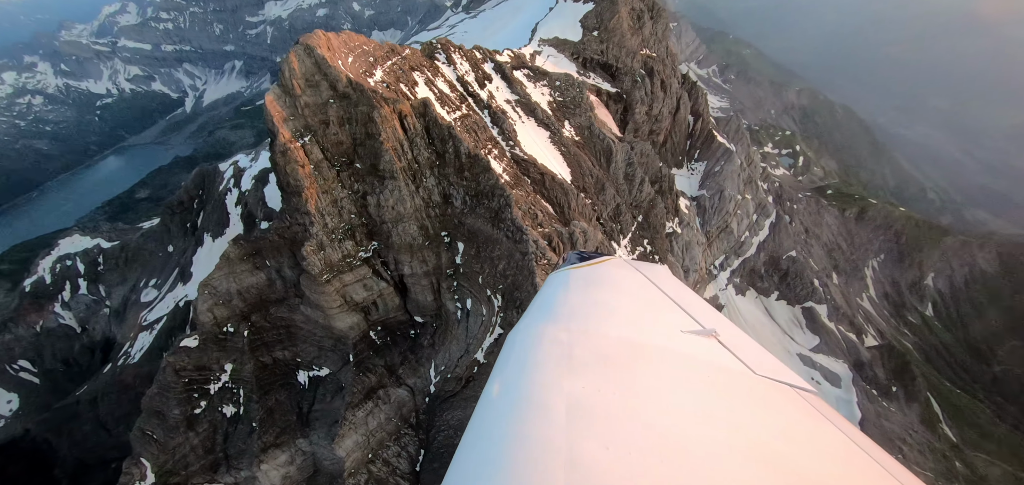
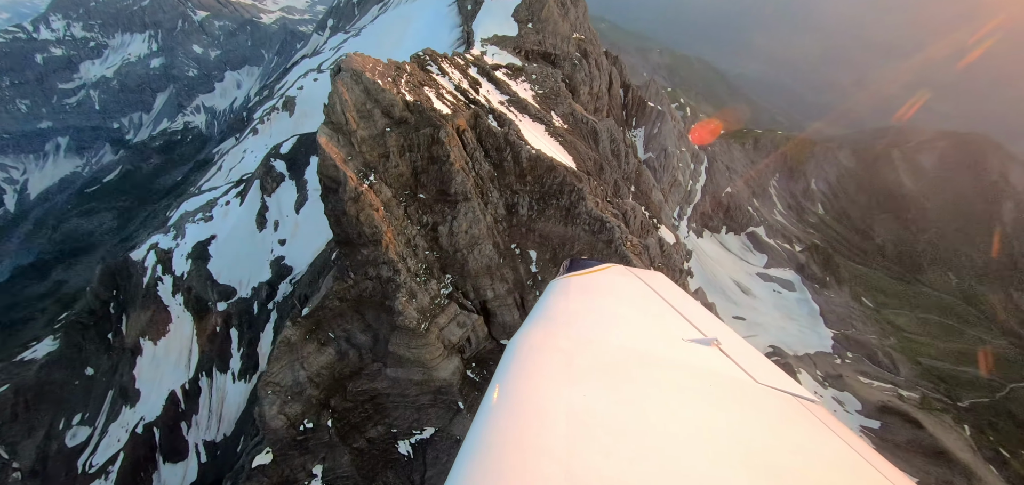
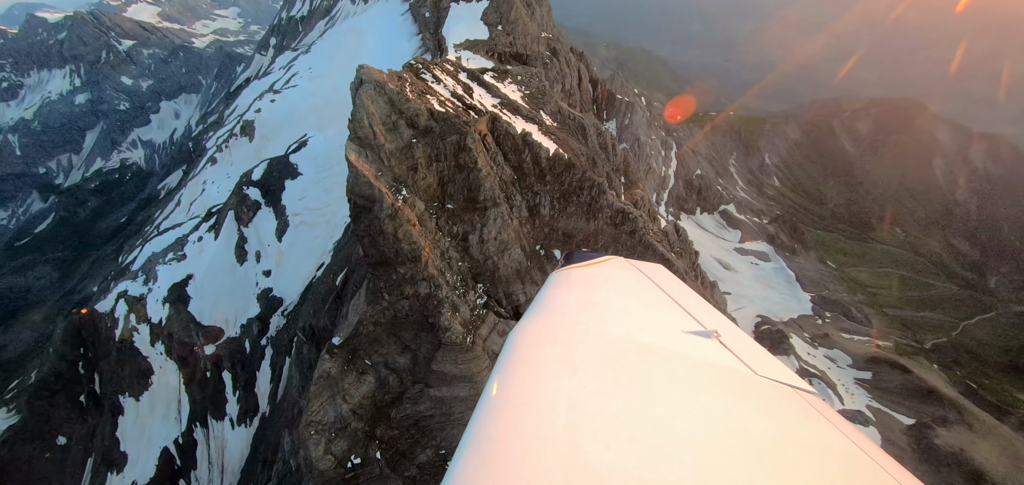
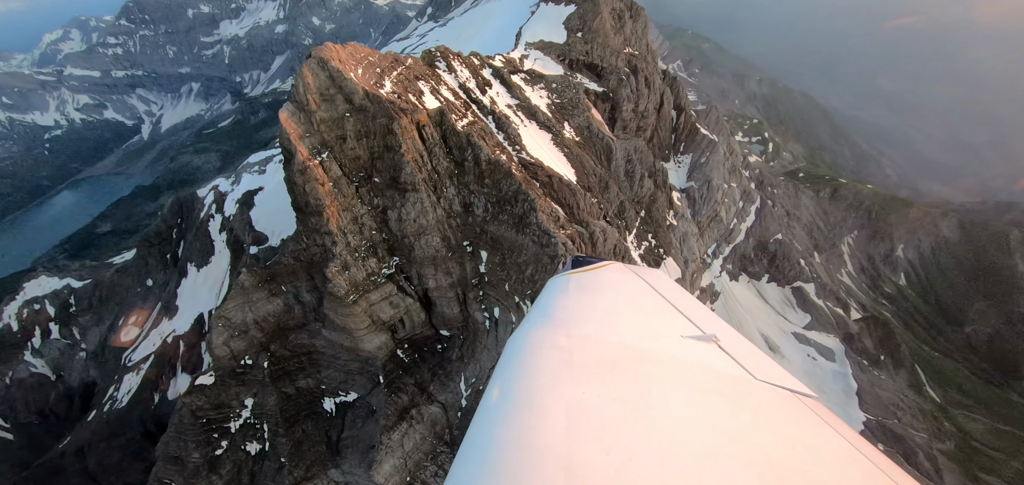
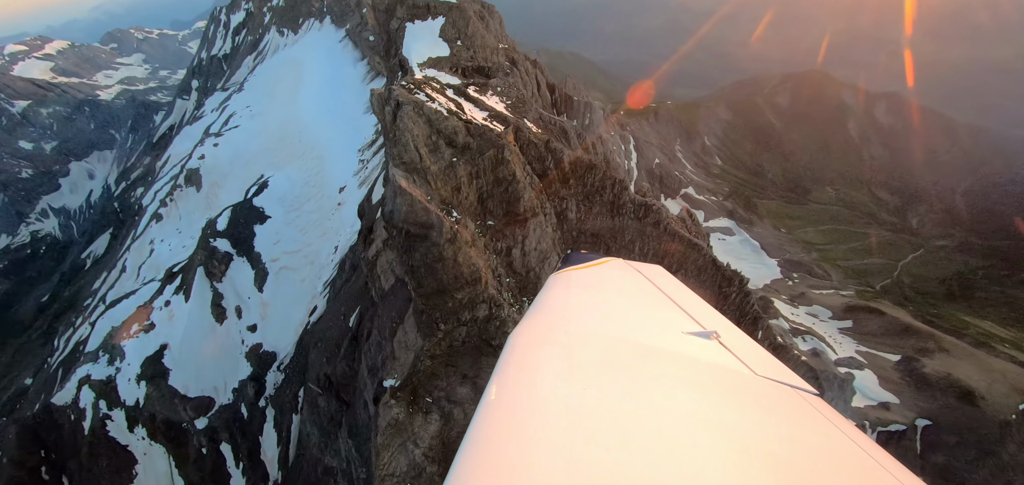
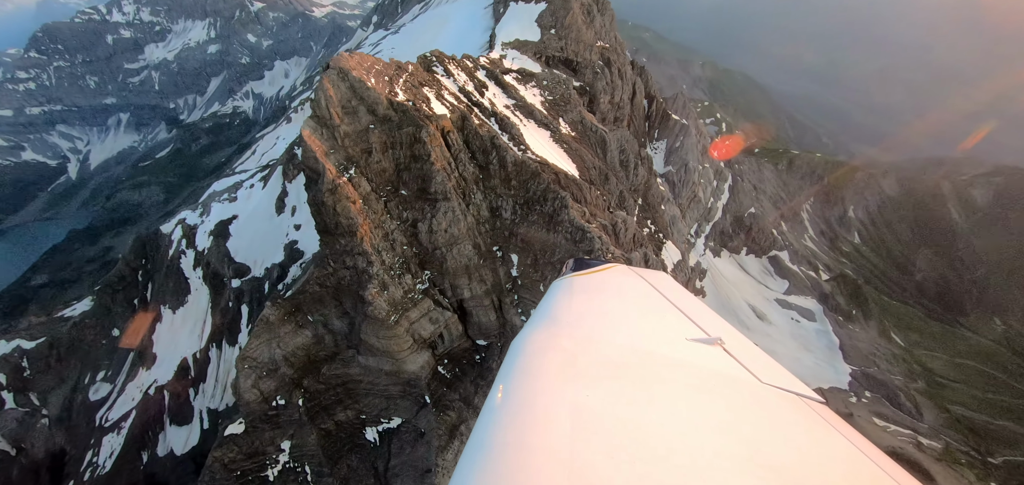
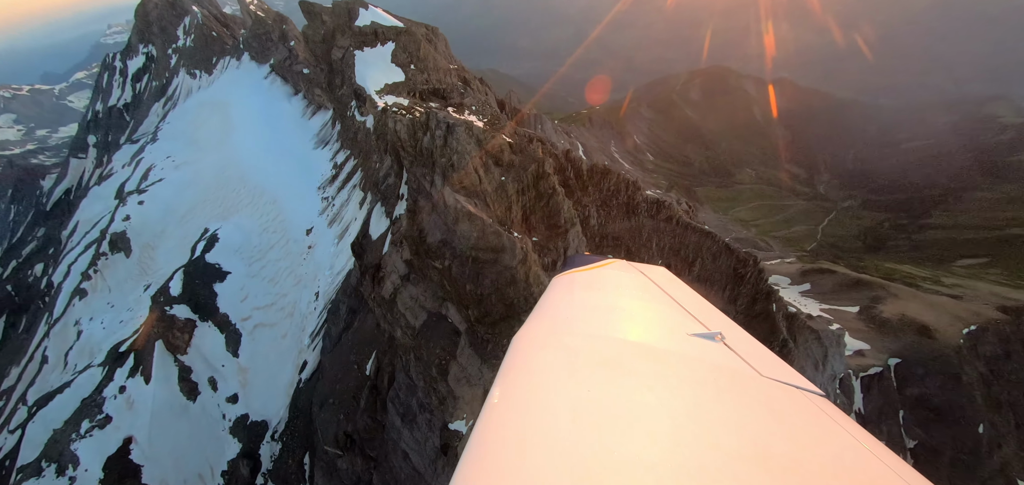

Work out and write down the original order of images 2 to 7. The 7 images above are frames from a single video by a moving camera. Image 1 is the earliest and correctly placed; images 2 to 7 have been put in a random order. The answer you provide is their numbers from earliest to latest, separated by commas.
4, 6, 2, 3, 5, 7
